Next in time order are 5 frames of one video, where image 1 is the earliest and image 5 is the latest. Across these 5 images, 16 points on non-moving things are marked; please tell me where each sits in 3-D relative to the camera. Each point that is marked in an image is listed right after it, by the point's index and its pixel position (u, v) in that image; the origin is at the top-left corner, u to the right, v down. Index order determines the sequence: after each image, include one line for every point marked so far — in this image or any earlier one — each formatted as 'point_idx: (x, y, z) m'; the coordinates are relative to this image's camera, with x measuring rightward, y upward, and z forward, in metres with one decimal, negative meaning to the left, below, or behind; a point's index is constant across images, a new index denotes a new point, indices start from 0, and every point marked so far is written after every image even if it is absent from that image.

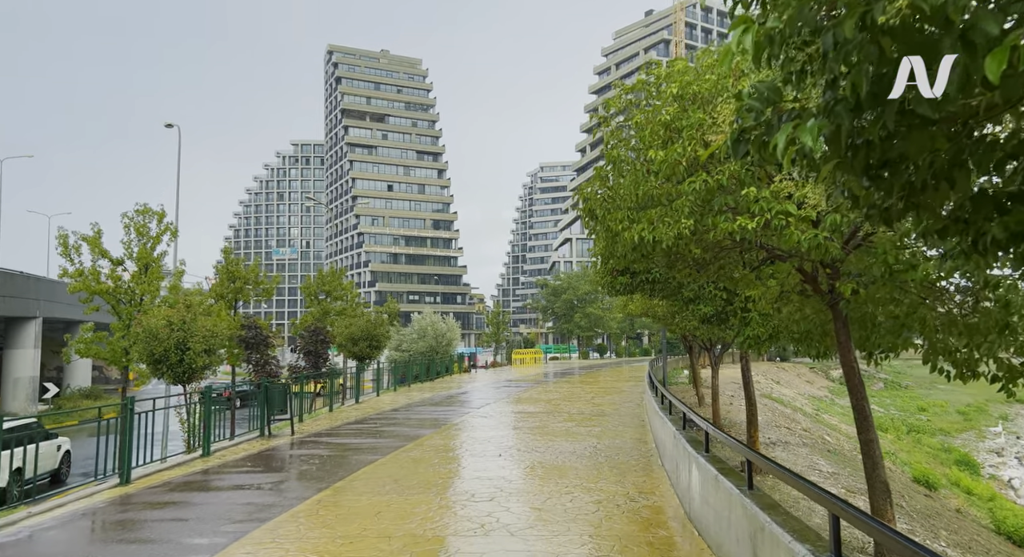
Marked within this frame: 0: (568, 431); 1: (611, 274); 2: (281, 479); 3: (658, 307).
0: (+1.1, -3.1, +14.3) m
1: (+1.5, +0.1, +10.6) m
2: (-3.4, -2.9, +10.4) m
3: (+3.1, -0.6, +15.0) m
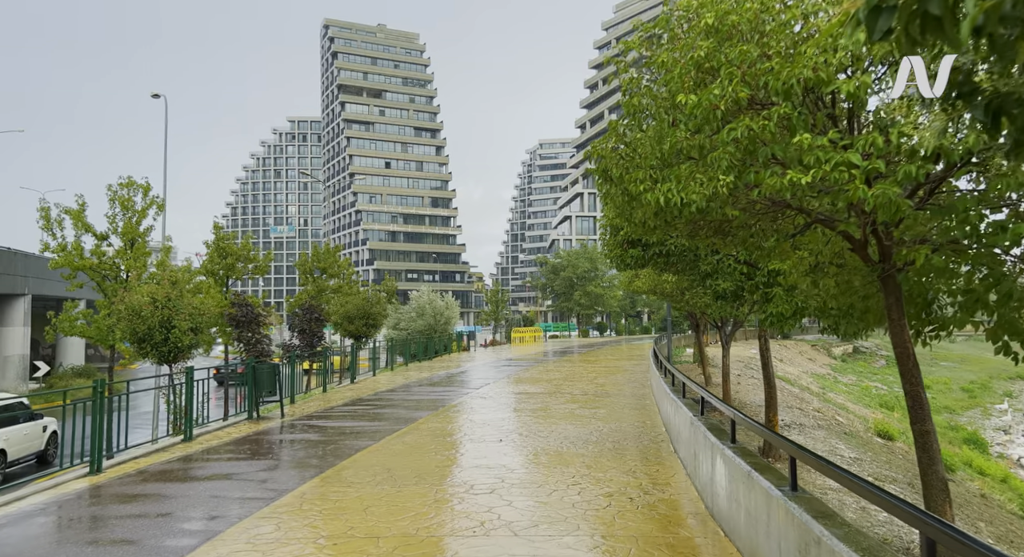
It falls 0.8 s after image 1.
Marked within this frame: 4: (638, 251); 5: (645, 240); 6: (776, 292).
0: (+1.2, -2.6, +13.6) m
1: (+1.5, +0.4, +9.8) m
2: (-3.4, -2.6, +9.7) m
3: (+3.1, -0.1, +14.2) m
4: (+1.7, +0.3, +9.6) m
5: (+1.7, +0.5, +9.2) m
6: (+3.2, -0.2, +8.8) m
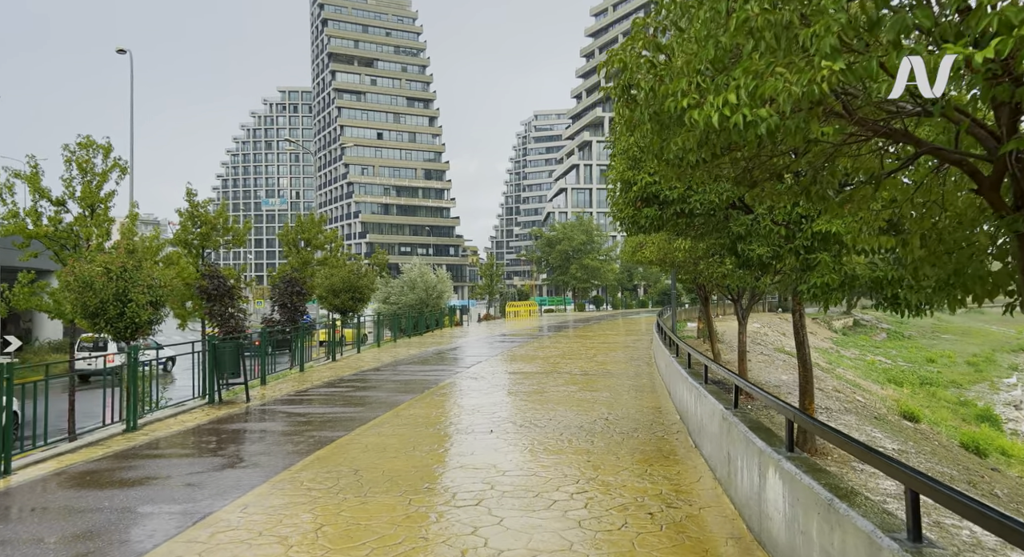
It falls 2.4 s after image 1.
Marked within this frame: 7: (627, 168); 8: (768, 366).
0: (+1.0, -2.0, +12.2) m
1: (+1.4, +0.9, +8.2) m
2: (-3.4, -2.2, +8.2) m
3: (+3.0, +0.5, +12.7) m
4: (+1.6, +0.8, +8.0) m
5: (+1.6, +0.9, +7.6) m
6: (+3.2, +0.2, +7.3) m
7: (+1.3, +1.3, +8.3) m
8: (+7.0, -2.4, +19.4) m
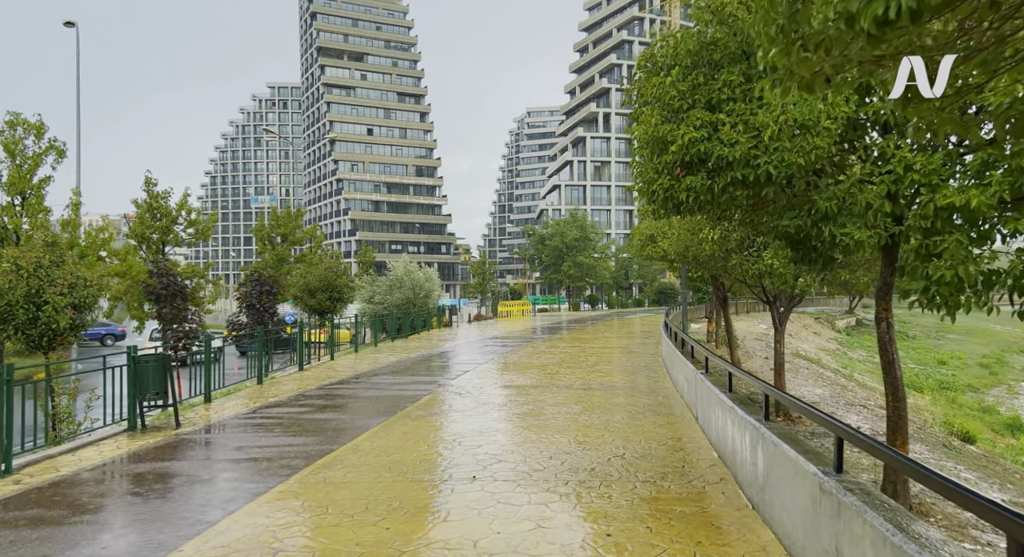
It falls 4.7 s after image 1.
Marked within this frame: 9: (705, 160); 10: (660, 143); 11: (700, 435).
0: (+0.9, -2.0, +9.9) m
1: (+1.3, +0.9, +6.0) m
2: (-3.5, -2.1, +5.9) m
3: (+2.8, +0.5, +10.5) m
4: (+1.5, +0.8, +5.7) m
5: (+1.5, +0.9, +5.4) m
6: (+3.1, +0.2, +5.0) m
7: (+1.2, +1.3, +6.1) m
8: (+6.8, -2.3, +17.2) m
9: (+1.5, +0.9, +5.6) m
10: (+1.2, +1.1, +6.0) m
11: (+2.4, -2.0, +9.0) m
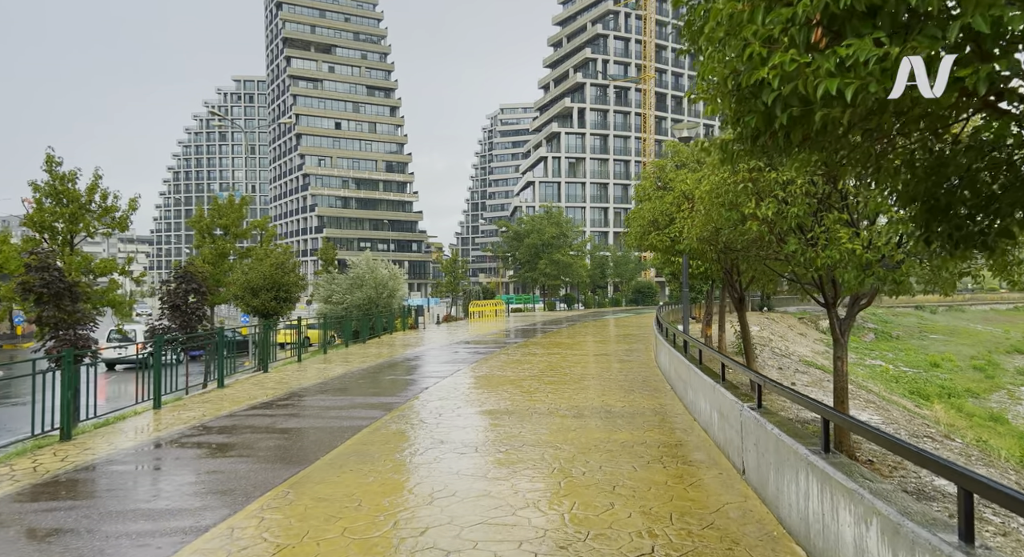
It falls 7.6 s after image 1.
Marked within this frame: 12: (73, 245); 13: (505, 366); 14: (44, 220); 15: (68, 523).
0: (+0.6, -1.9, +6.9) m
1: (+1.1, +0.9, +2.9) m
2: (-3.7, -2.1, +2.7) m
3: (+2.5, +0.6, +7.5) m
4: (+1.3, +0.8, +2.7) m
5: (+1.4, +1.0, +2.3) m
6: (+2.9, +0.3, +2.0) m
7: (+1.1, +1.4, +3.0) m
8: (+6.1, -2.3, +14.4) m
9: (+1.3, +1.0, +2.6) m
10: (+1.1, +1.2, +3.0) m
11: (+2.1, -1.9, +6.0) m
12: (-12.3, +0.9, +19.9) m
13: (-0.2, -2.2, +17.8) m
14: (-12.6, +1.6, +19.0) m
15: (-3.9, -2.2, +6.4) m
